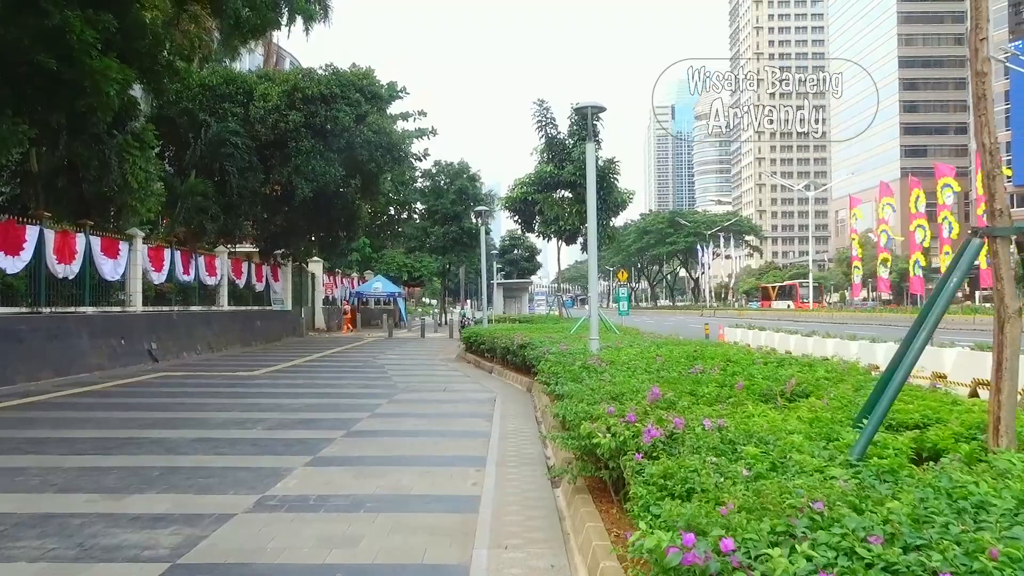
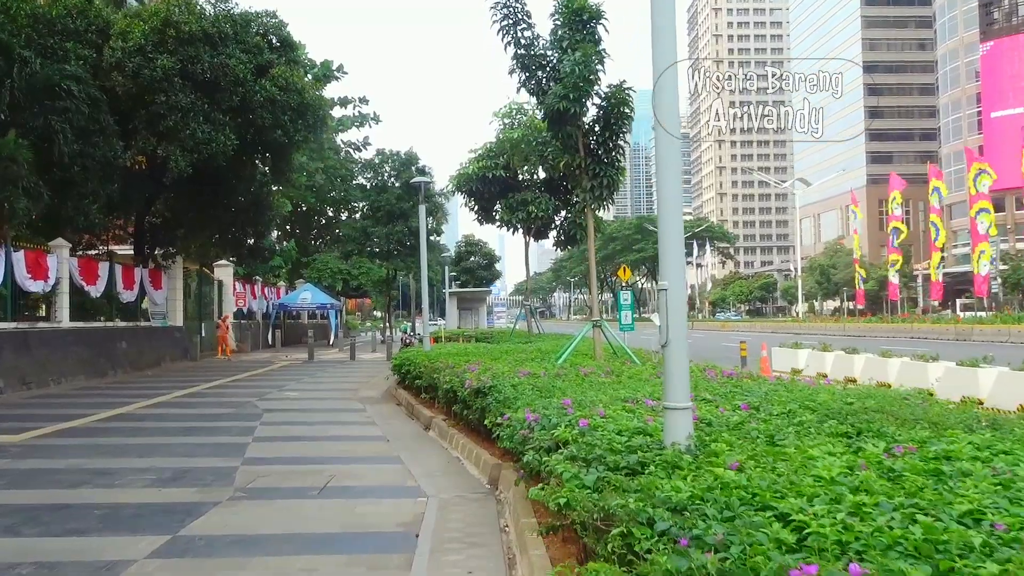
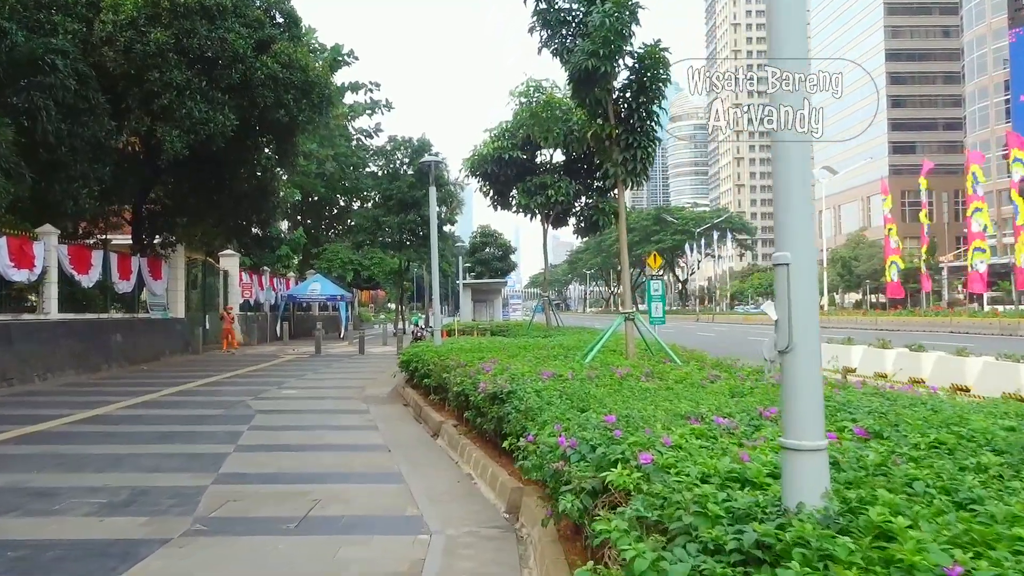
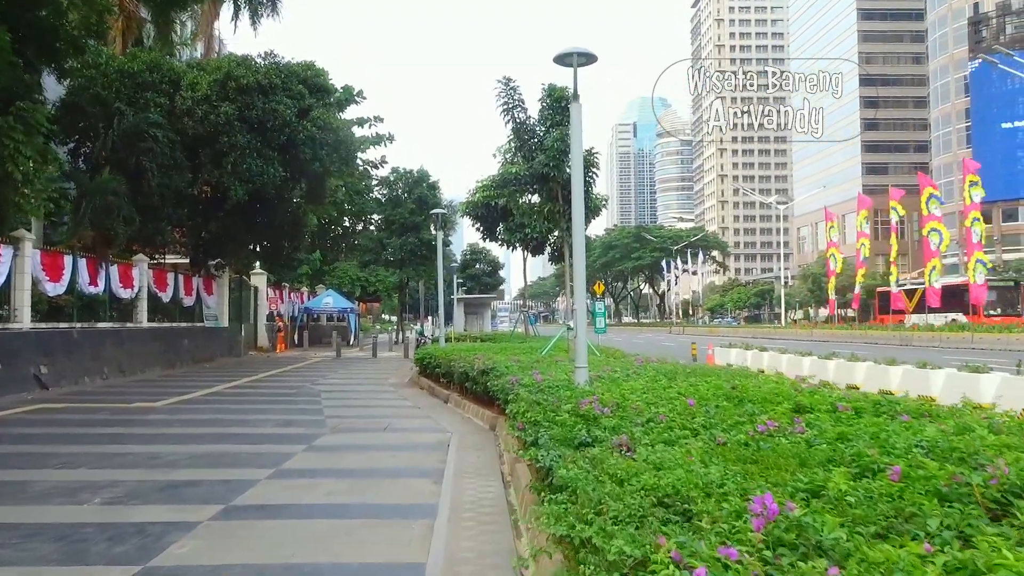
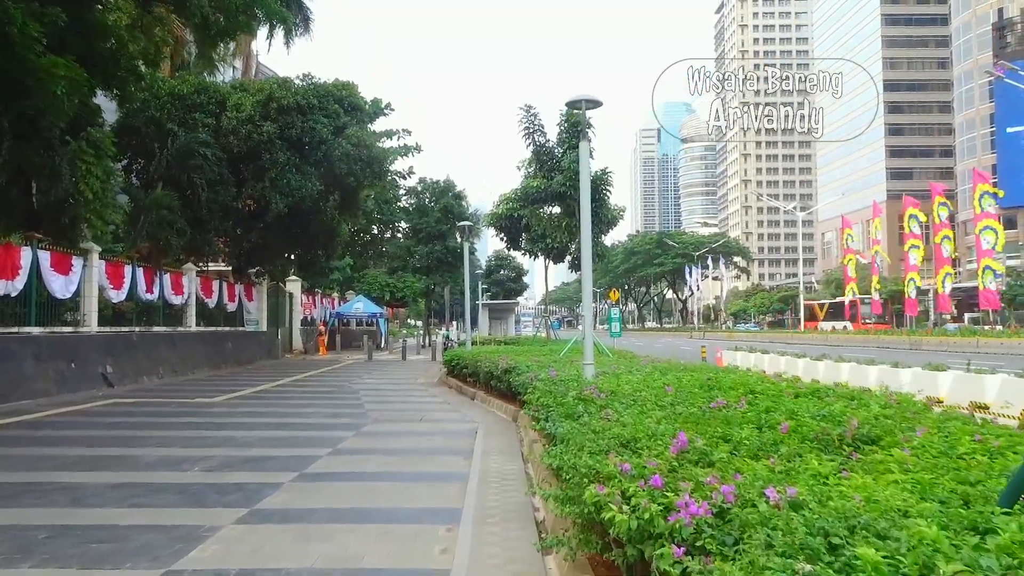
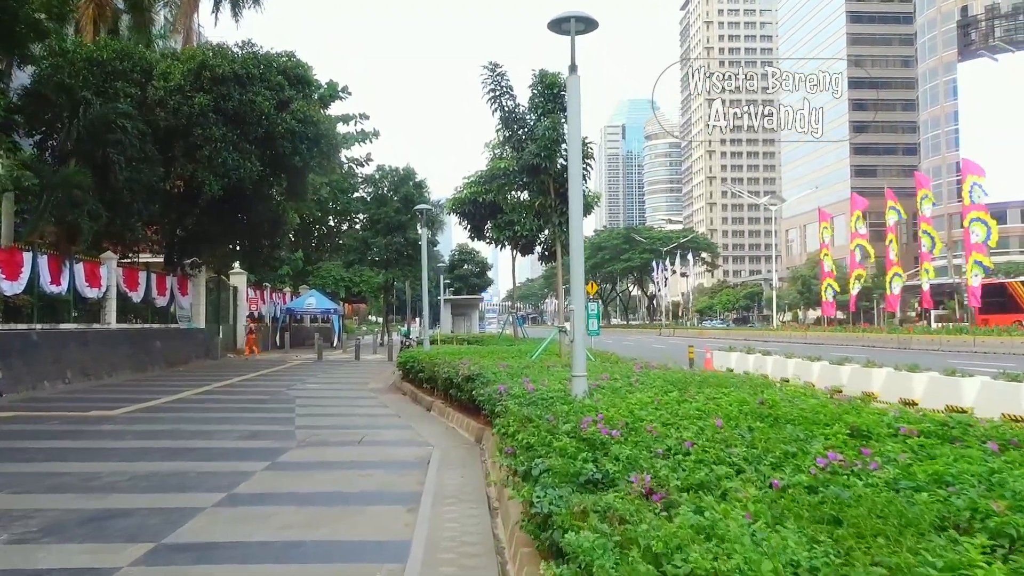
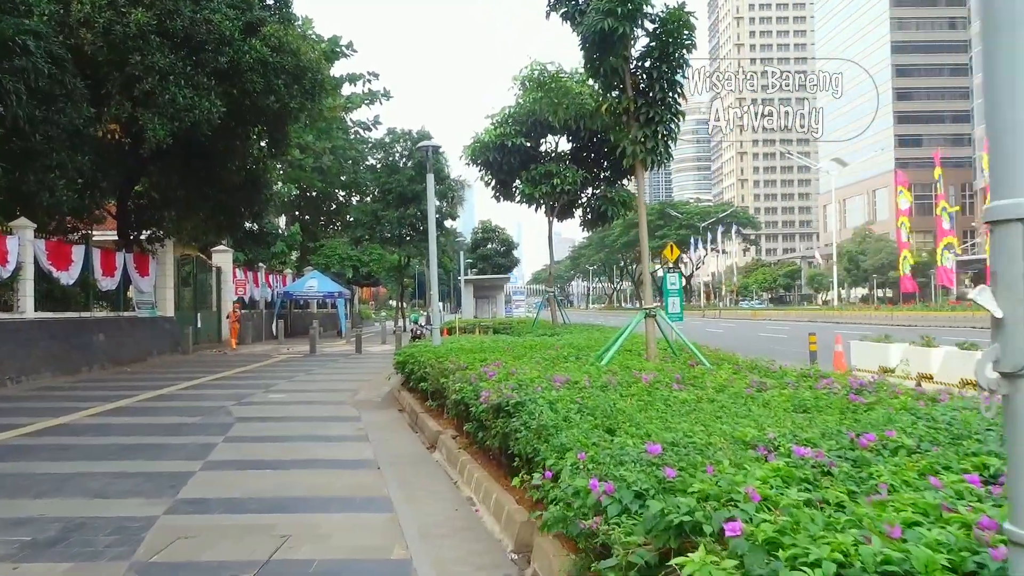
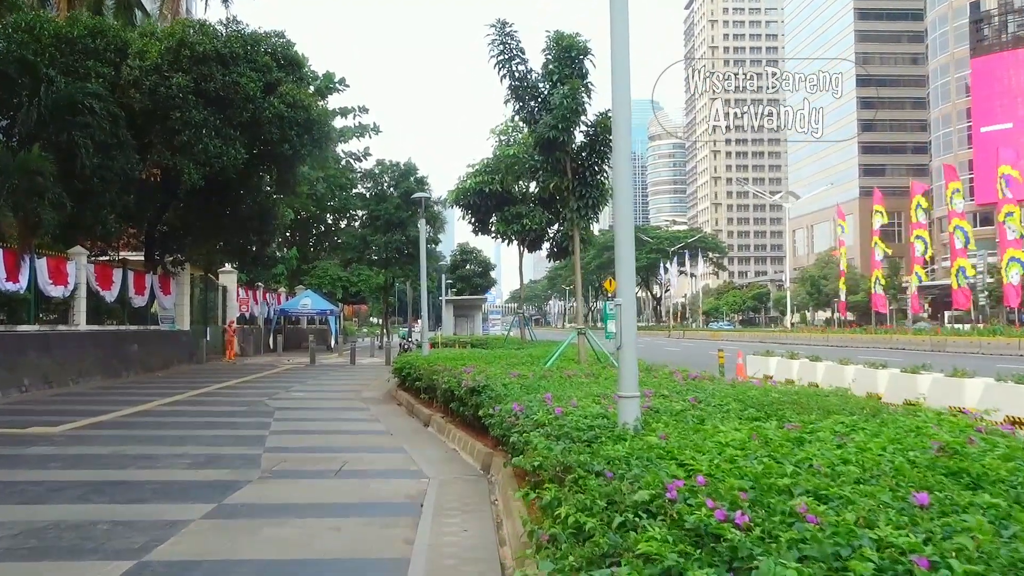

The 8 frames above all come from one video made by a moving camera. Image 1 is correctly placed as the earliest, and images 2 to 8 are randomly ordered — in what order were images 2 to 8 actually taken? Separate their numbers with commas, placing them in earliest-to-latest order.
5, 4, 6, 8, 2, 3, 7
